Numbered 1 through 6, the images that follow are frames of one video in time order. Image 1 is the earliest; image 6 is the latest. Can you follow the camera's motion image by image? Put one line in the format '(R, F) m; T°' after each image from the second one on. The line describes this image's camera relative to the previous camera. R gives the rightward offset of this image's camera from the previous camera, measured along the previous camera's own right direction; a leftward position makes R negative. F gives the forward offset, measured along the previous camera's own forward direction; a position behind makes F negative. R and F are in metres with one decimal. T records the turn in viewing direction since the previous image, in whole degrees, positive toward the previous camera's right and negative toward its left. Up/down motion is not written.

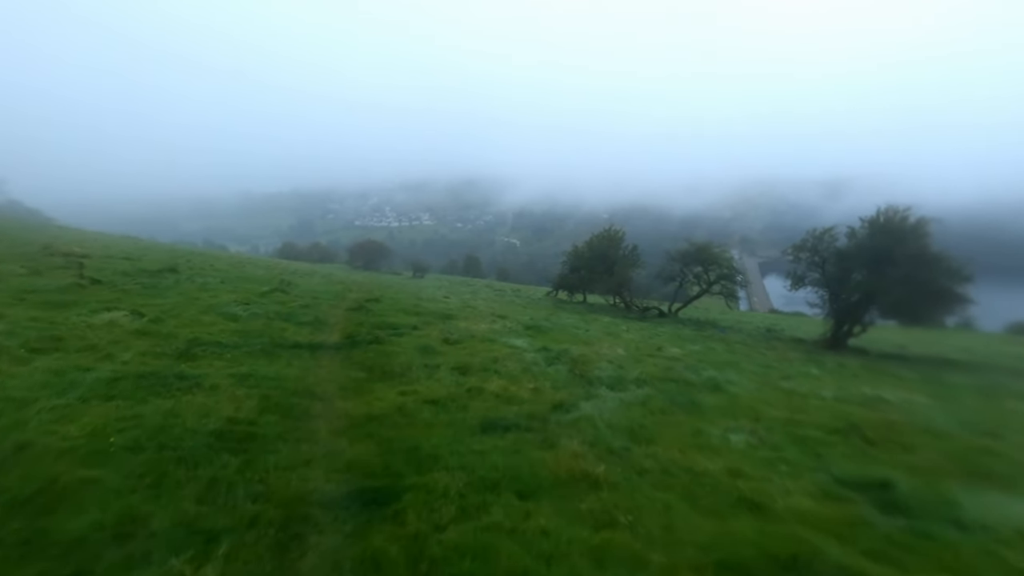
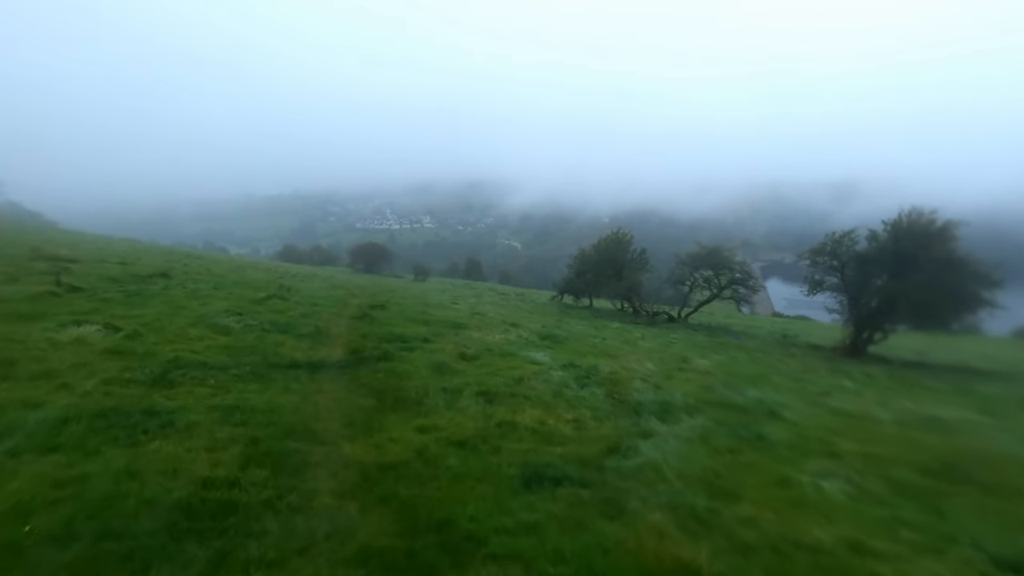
(-0.8, +2.3) m; 0°
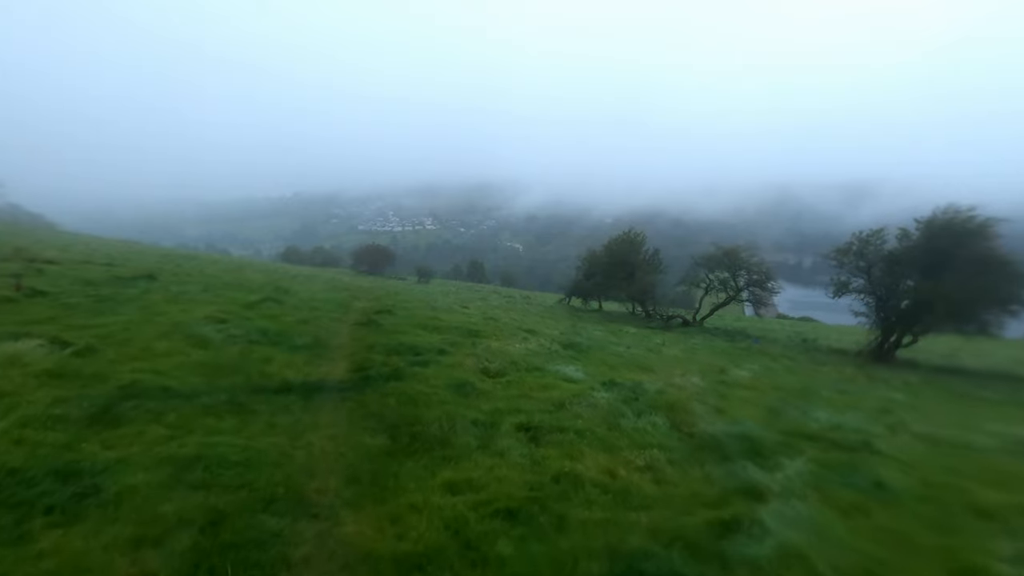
(-0.9, +3.1) m; 0°
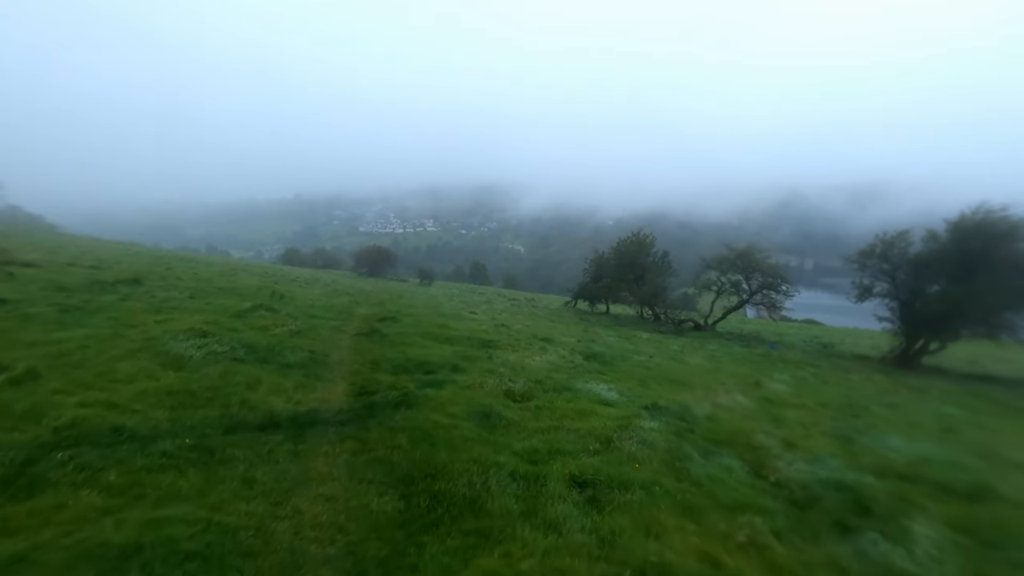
(-0.7, +2.5) m; 0°
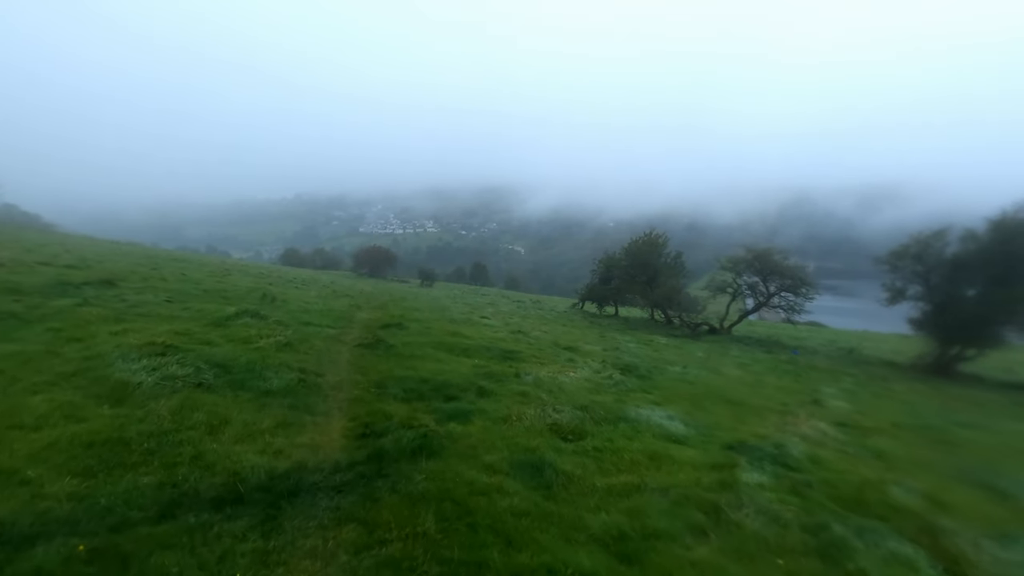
(-1.0, +3.5) m; 0°
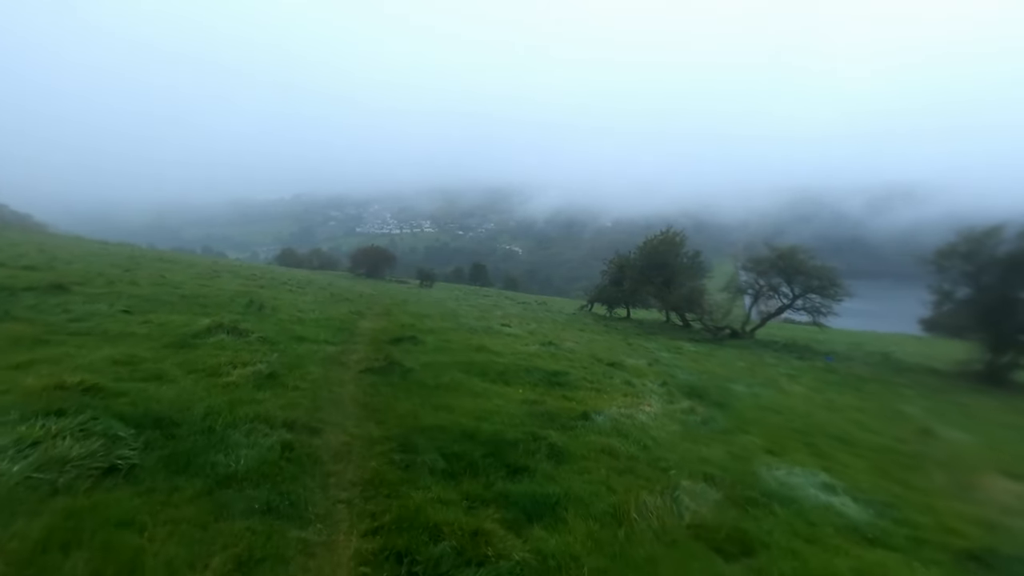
(-1.5, +4.7) m; 0°
